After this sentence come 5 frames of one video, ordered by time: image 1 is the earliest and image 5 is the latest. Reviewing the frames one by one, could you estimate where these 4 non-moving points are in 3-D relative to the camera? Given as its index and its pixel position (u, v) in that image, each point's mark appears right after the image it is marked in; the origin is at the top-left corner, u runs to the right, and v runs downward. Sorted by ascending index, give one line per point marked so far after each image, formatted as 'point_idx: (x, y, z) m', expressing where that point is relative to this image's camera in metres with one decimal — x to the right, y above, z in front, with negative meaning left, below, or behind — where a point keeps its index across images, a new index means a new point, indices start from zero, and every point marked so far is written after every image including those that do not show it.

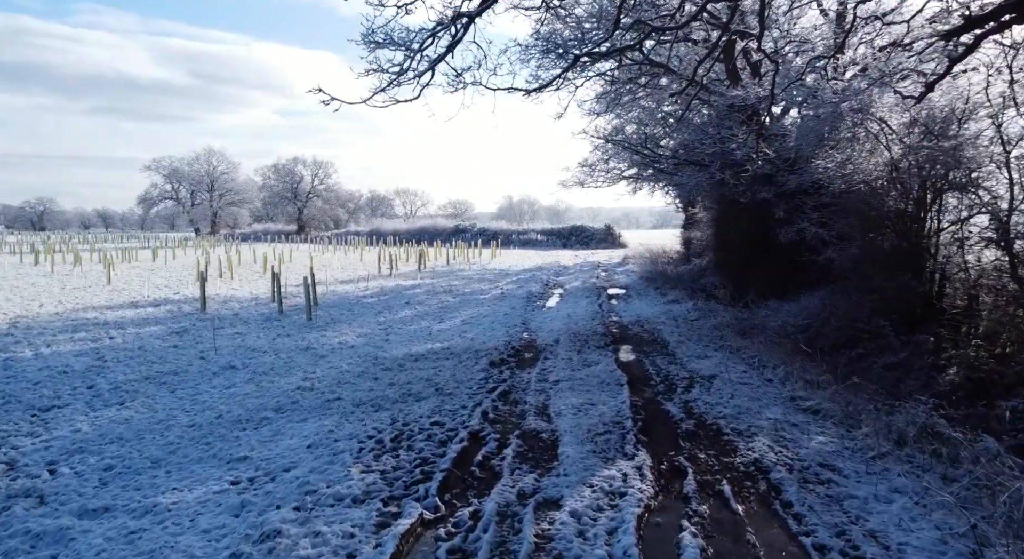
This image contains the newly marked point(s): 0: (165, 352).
0: (-5.0, -1.0, +9.0) m
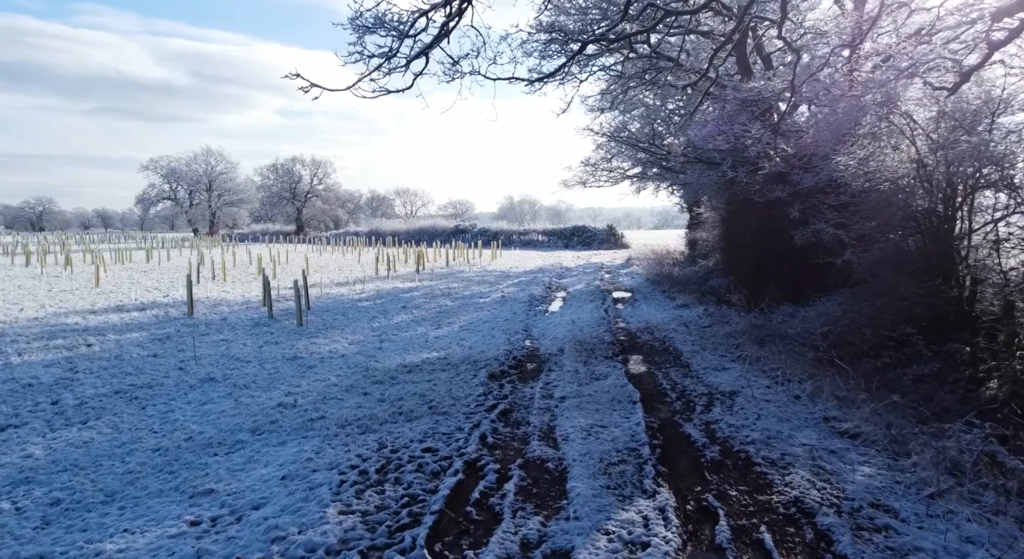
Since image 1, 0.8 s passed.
0: (-5.0, -1.1, +8.4) m
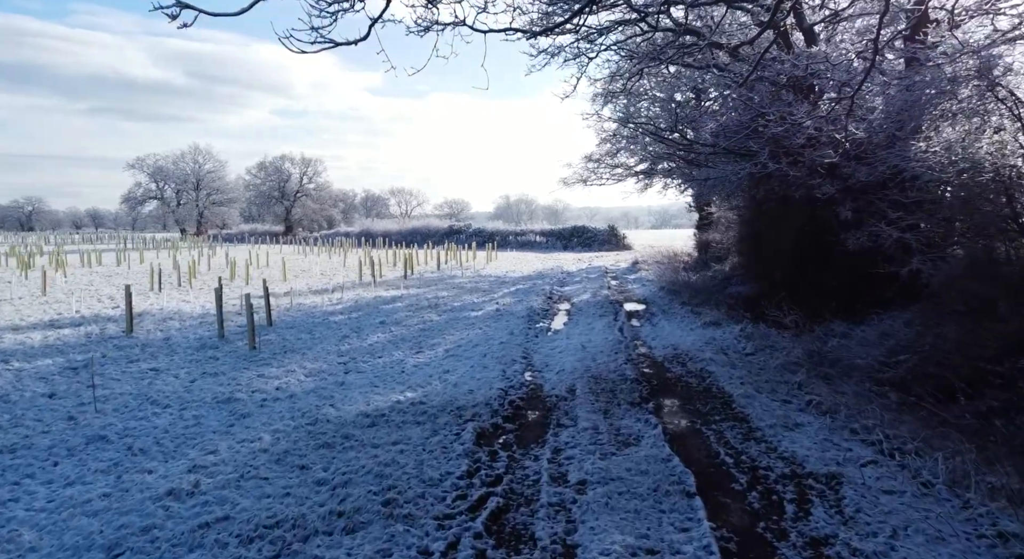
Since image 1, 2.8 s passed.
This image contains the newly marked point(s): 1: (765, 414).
0: (-5.0, -1.3, +6.5) m
1: (+2.2, -1.2, +5.4) m
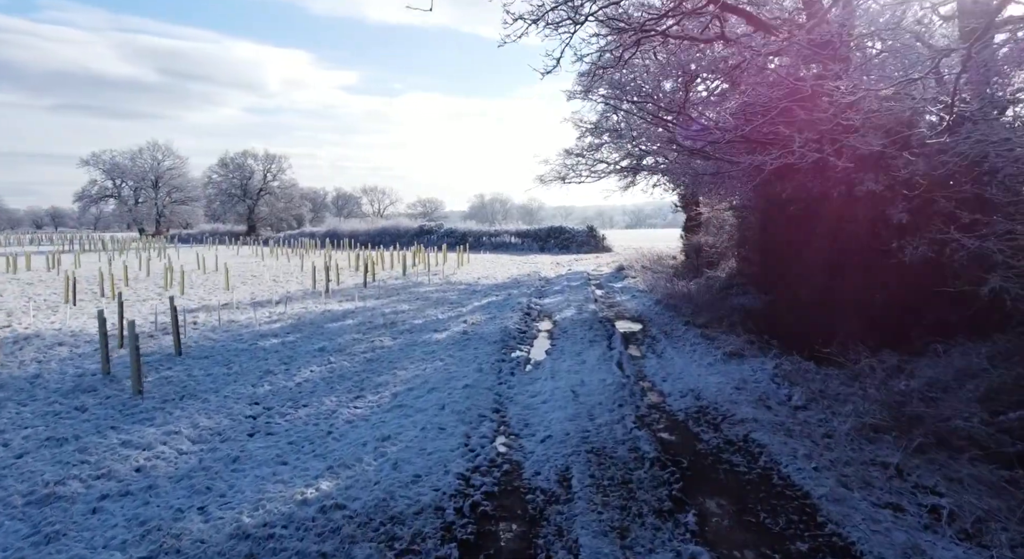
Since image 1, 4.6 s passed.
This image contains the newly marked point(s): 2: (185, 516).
0: (-5.2, -1.6, +4.2) m
1: (+2.0, -1.4, +3.4) m
2: (-2.2, -1.5, +4.2) m
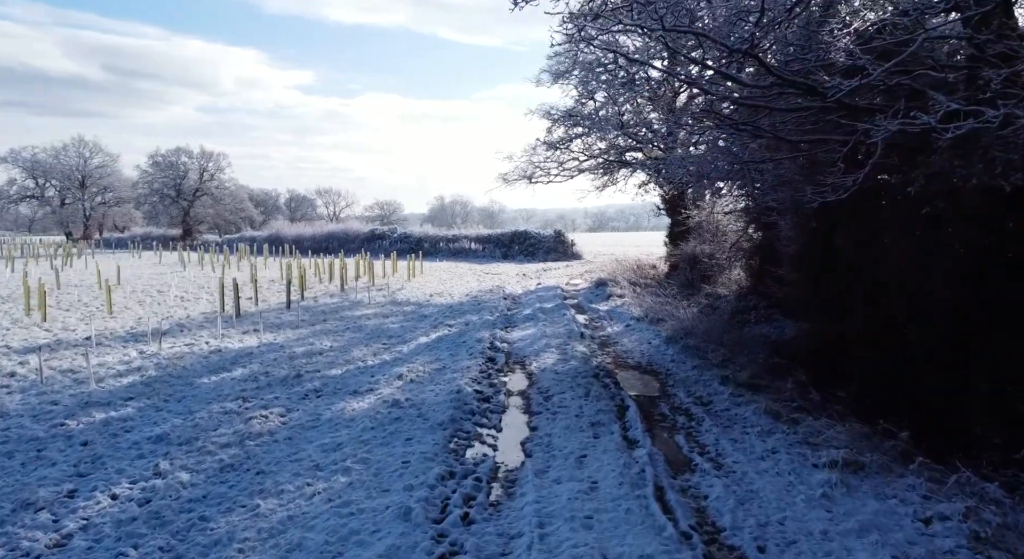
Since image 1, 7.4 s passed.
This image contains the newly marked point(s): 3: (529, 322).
0: (-5.3, -2.0, +0.4) m
1: (+1.9, -1.8, 0.0) m
2: (-2.2, -1.9, +0.6) m
3: (+0.3, -0.8, +11.7) m
